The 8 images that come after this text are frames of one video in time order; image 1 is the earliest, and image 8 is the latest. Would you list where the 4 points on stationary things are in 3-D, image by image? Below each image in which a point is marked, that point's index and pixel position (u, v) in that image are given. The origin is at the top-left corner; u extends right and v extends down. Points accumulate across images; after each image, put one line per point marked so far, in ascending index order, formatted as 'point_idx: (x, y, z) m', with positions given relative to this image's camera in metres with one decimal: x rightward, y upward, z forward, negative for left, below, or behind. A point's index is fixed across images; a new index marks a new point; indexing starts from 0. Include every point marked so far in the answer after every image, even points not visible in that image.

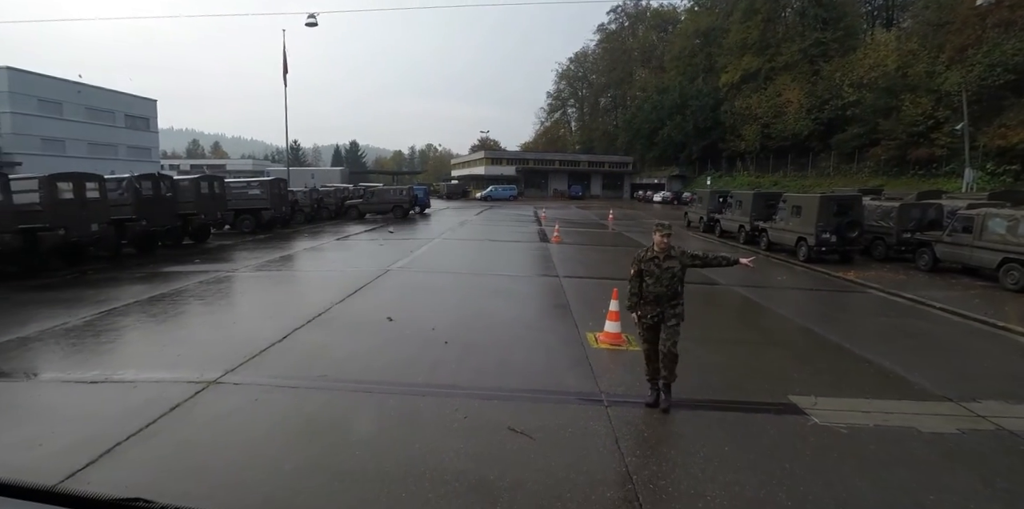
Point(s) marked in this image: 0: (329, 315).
0: (-2.3, -0.8, +6.8) m
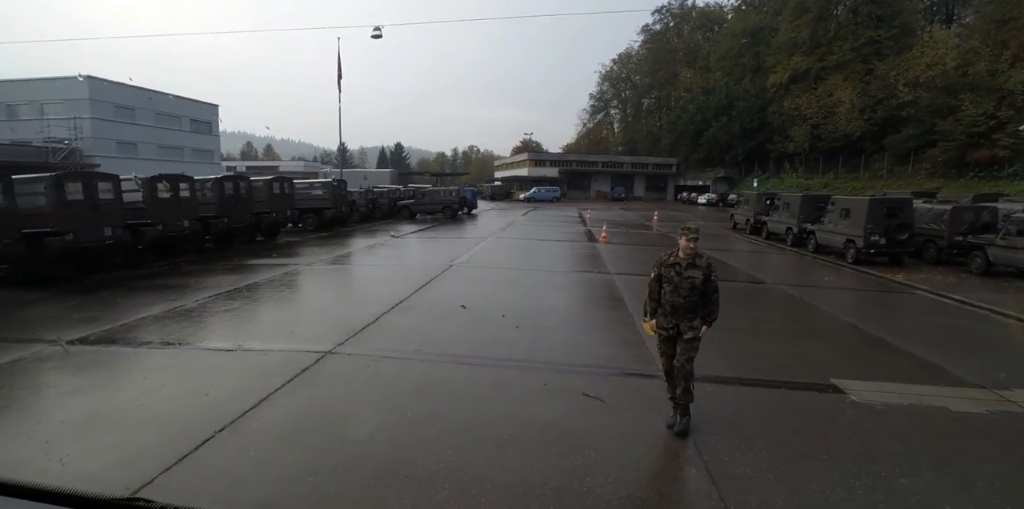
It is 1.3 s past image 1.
0: (-1.5, -0.7, +7.6) m
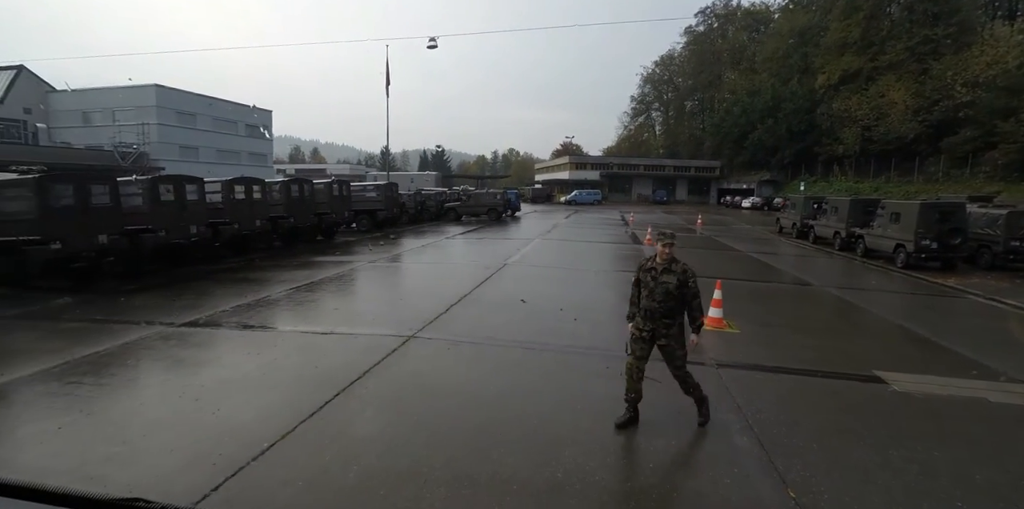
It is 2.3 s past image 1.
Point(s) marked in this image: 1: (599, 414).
0: (-0.6, -0.7, +8.2) m
1: (+0.7, -1.4, +4.4) m
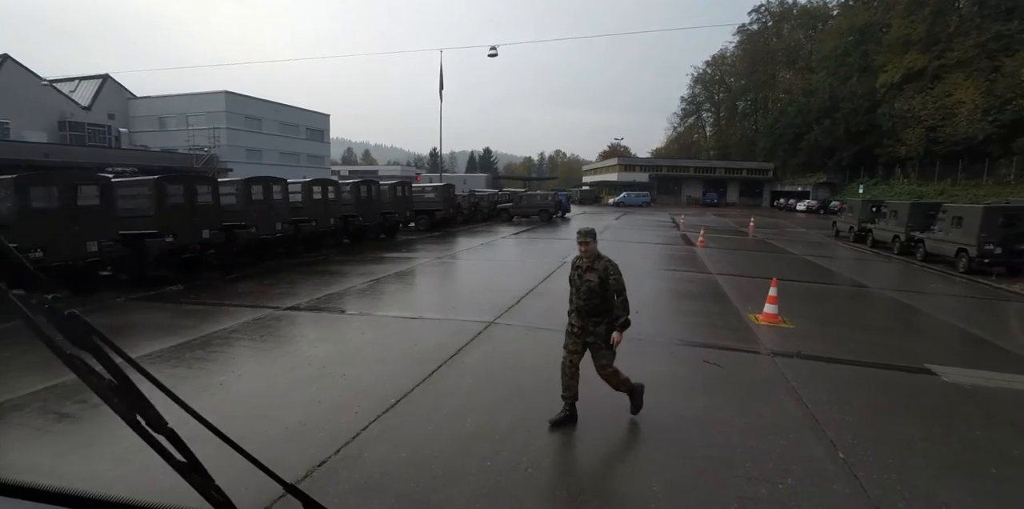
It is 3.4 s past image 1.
0: (+0.5, -0.6, +8.9) m
1: (+1.5, -1.4, +5.0) m
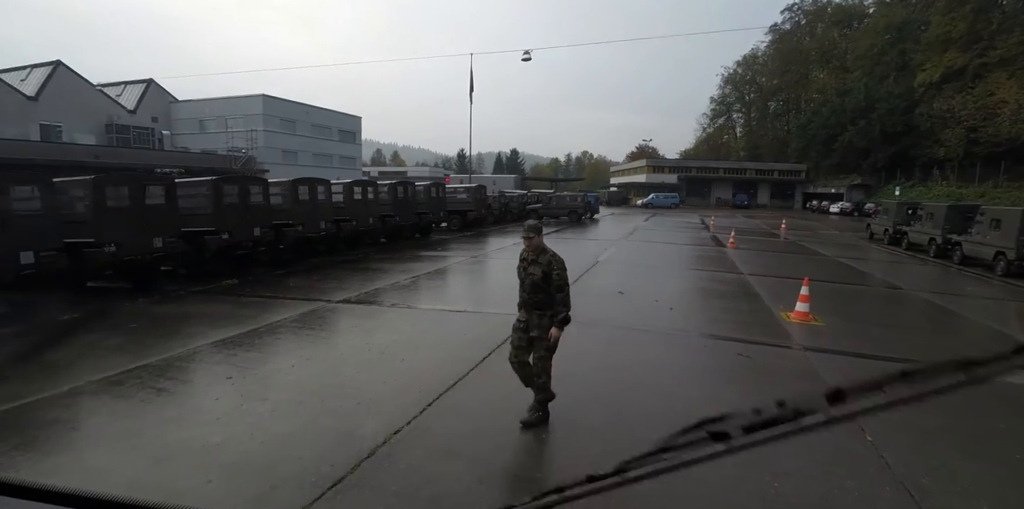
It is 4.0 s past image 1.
0: (+1.1, -0.6, +9.3) m
1: (+2.0, -1.3, +5.3) m
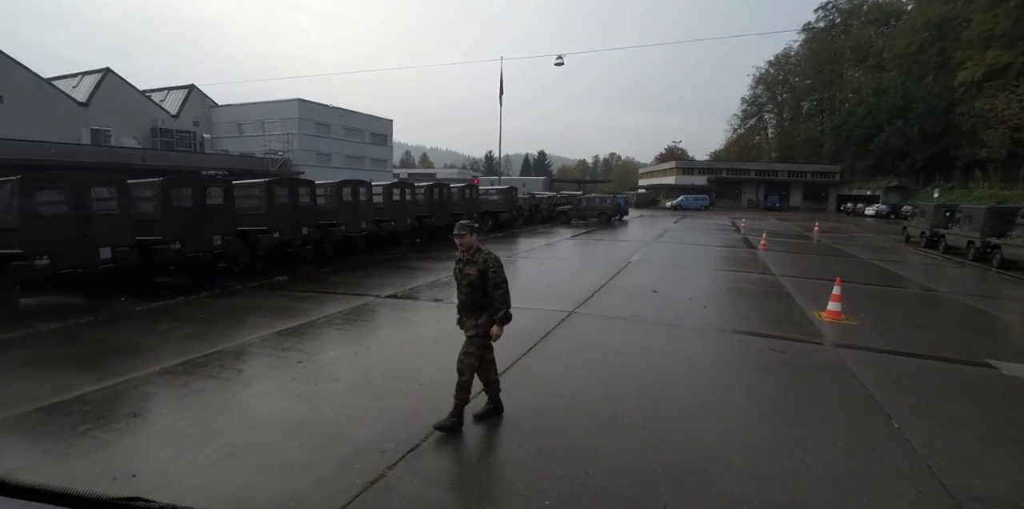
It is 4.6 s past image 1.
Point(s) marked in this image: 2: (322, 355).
0: (+1.8, -0.6, +9.7) m
1: (+2.4, -1.3, +5.7) m
2: (-2.3, -1.2, +6.3) m
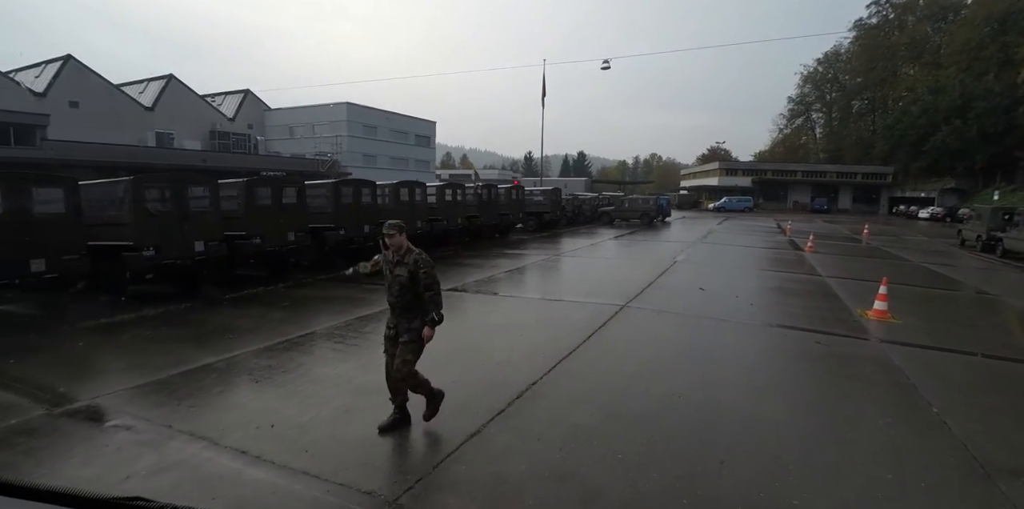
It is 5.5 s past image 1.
0: (+2.8, -0.6, +10.2) m
1: (+3.2, -1.3, +6.1) m
2: (-1.5, -1.2, +7.1) m
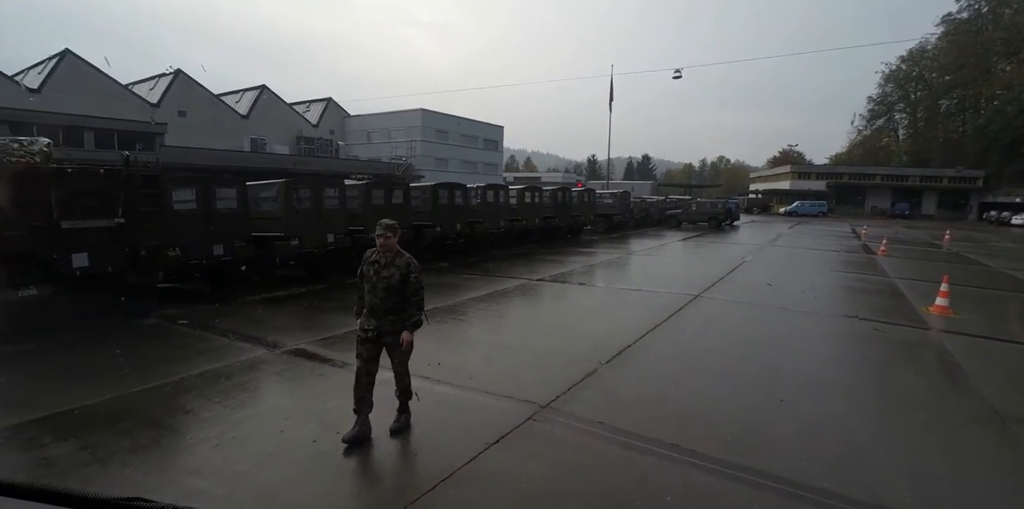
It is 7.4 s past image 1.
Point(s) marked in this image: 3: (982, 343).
0: (+4.7, -0.5, +11.2) m
1: (+4.5, -1.2, +7.2) m
2: (0.0, -1.0, +8.7) m
3: (+6.6, -1.2, +7.2) m
